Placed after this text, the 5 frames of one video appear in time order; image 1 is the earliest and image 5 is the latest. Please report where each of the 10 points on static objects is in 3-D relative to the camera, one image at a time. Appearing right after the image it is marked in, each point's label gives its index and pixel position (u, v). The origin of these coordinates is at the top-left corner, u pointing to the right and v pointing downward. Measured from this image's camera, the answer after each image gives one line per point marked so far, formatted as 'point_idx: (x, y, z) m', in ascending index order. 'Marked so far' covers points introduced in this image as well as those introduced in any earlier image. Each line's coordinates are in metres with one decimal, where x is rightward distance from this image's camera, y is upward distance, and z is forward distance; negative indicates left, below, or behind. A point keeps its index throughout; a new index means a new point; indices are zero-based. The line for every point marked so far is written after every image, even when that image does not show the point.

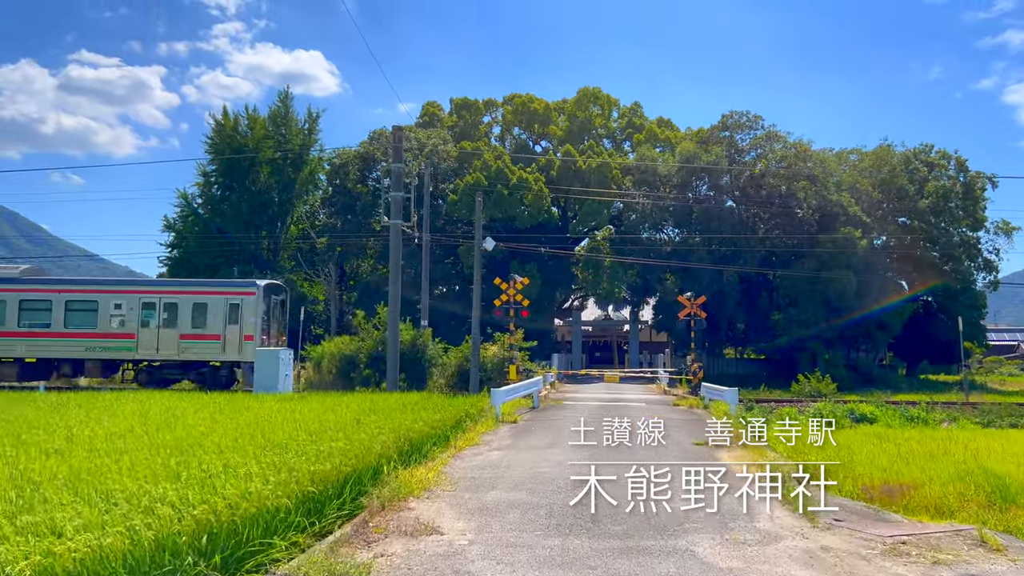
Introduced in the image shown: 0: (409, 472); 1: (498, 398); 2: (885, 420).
0: (-1.2, -2.0, +8.9) m
1: (-0.3, -2.1, +15.4) m
2: (+8.8, -3.1, +19.1) m
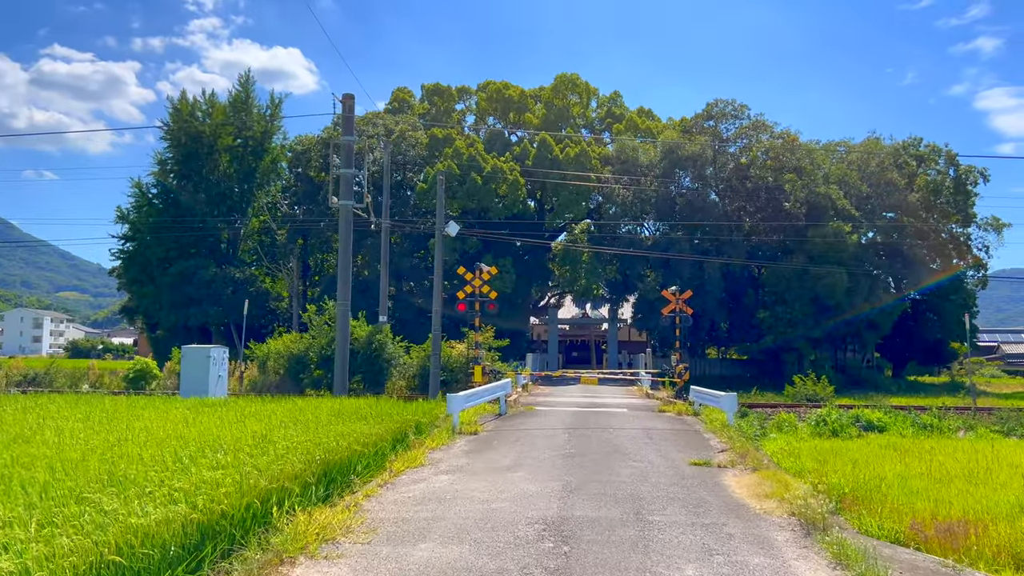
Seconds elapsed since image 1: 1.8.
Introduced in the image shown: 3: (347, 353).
0: (-1.6, -1.8, +6.5) m
1: (-0.9, -1.9, +13.0) m
2: (+8.1, -3.0, +17.0) m
3: (-3.8, -1.5, +18.6) m
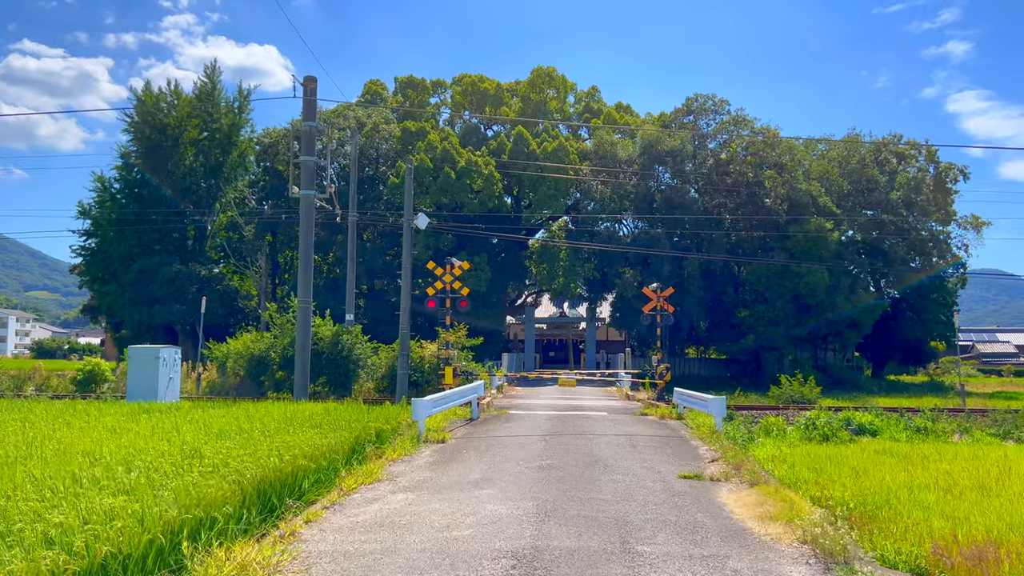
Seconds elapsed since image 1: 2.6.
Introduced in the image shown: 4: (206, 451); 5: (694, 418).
0: (-1.9, -1.7, +5.4) m
1: (-1.3, -1.8, +11.9) m
2: (+7.5, -2.9, +16.1) m
3: (-4.4, -1.4, +17.4) m
4: (-3.0, -1.6, +7.8) m
5: (+3.2, -2.3, +14.2) m
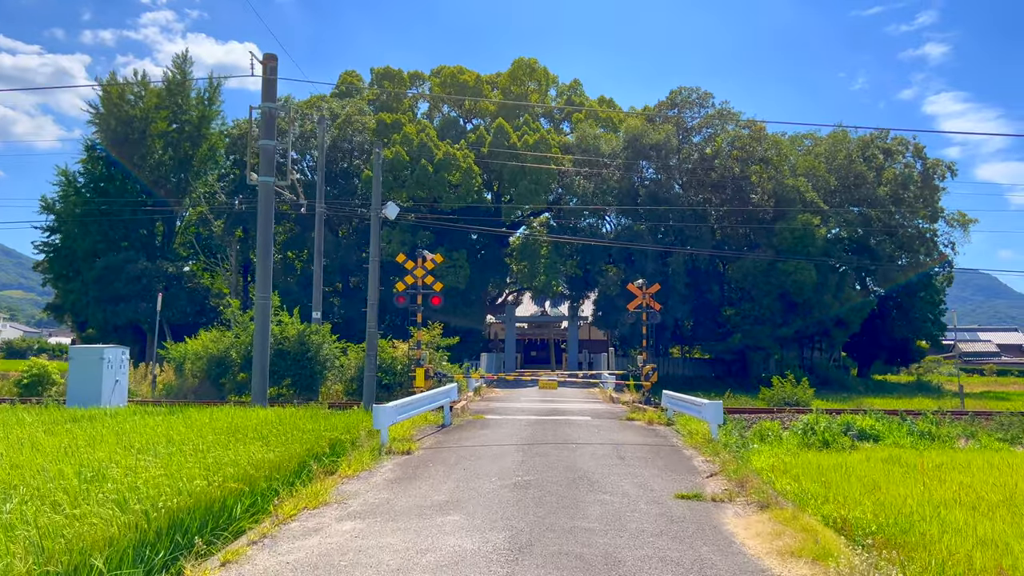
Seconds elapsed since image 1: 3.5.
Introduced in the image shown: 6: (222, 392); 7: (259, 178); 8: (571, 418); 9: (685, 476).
0: (-2.1, -1.7, +4.1) m
1: (-1.7, -1.7, +10.6) m
2: (+7.1, -2.8, +15.0) m
3: (-4.9, -1.3, +16.0) m
4: (-3.2, -1.5, +6.5) m
5: (+2.8, -2.2, +13.0) m
6: (-7.2, -2.6, +19.9) m
7: (-5.1, +2.2, +16.4) m
8: (+1.1, -2.5, +15.3) m
9: (+1.9, -2.1, +8.9) m
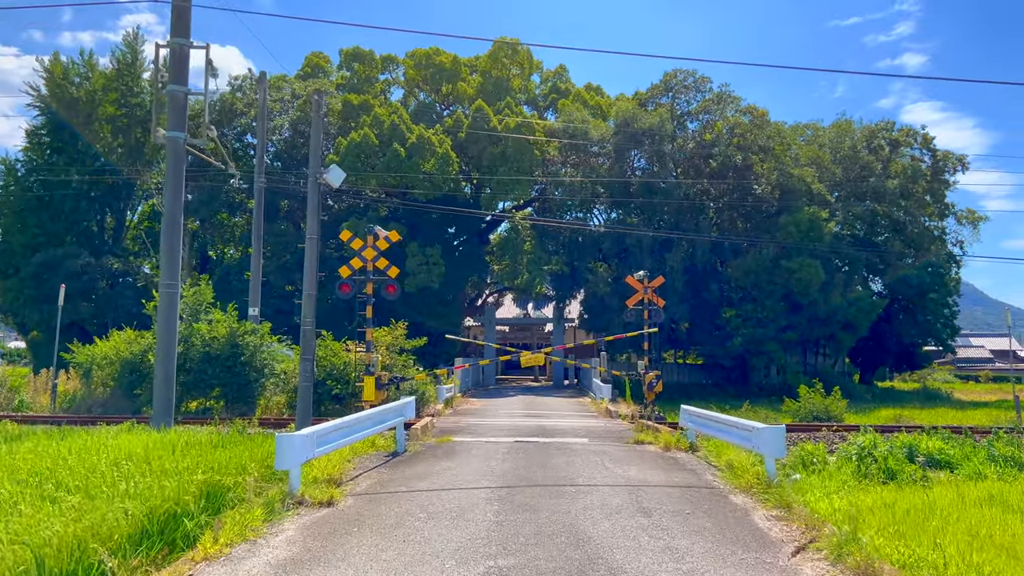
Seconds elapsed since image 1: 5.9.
0: (-2.2, -1.4, +0.7) m
1: (-1.9, -1.5, +7.2) m
2: (+6.7, -2.6, +11.8) m
3: (-5.3, -1.1, +12.5) m
4: (-3.4, -1.2, +3.0) m
5: (+2.5, -2.0, +9.7) m
6: (-7.6, -2.4, +16.4) m
7: (-5.5, +2.4, +12.9) m
8: (+0.8, -2.3, +12.0) m
9: (+1.7, -1.8, +5.6) m
